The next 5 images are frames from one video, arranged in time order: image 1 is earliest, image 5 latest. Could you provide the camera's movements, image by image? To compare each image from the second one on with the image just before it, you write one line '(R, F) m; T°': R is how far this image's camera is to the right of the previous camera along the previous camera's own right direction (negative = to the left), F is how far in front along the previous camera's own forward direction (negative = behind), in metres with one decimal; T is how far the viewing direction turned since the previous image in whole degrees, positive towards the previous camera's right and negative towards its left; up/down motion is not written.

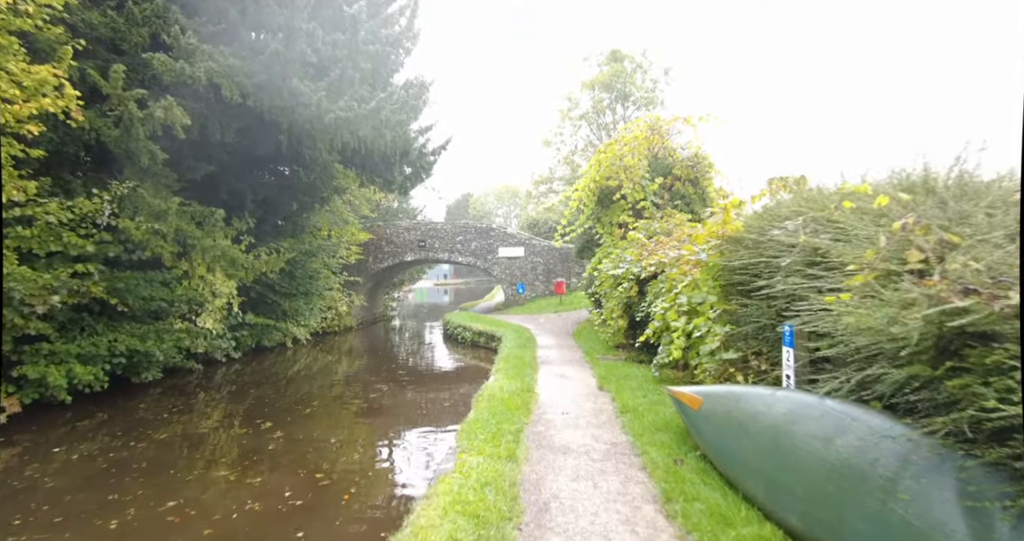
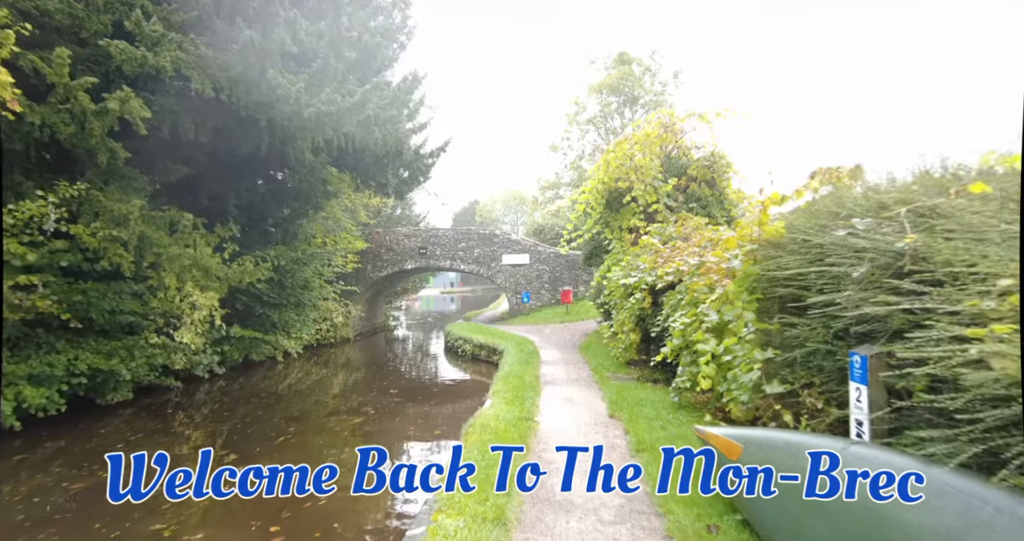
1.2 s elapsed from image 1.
(+0.1, +0.8) m; -1°
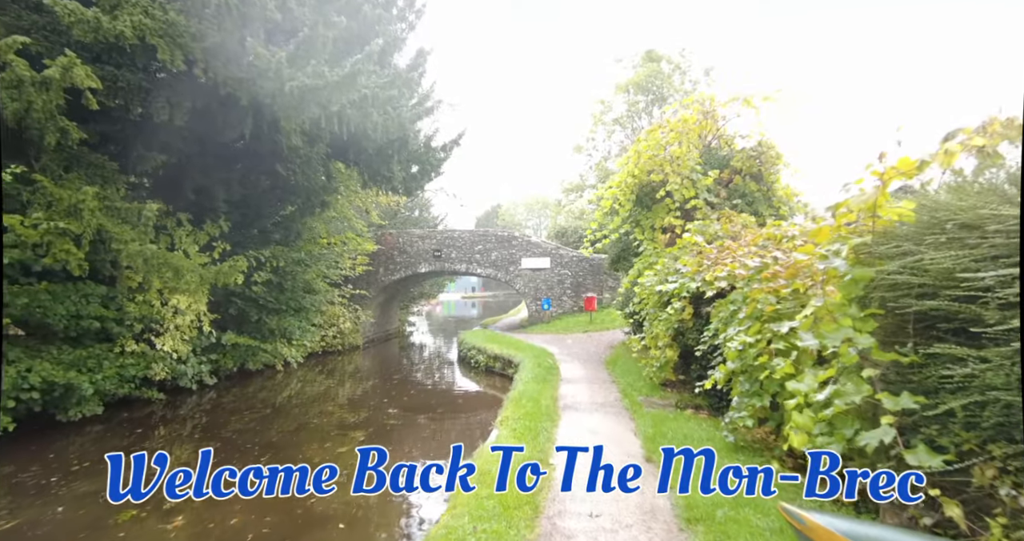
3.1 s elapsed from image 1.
(+0.1, +1.2) m; -3°
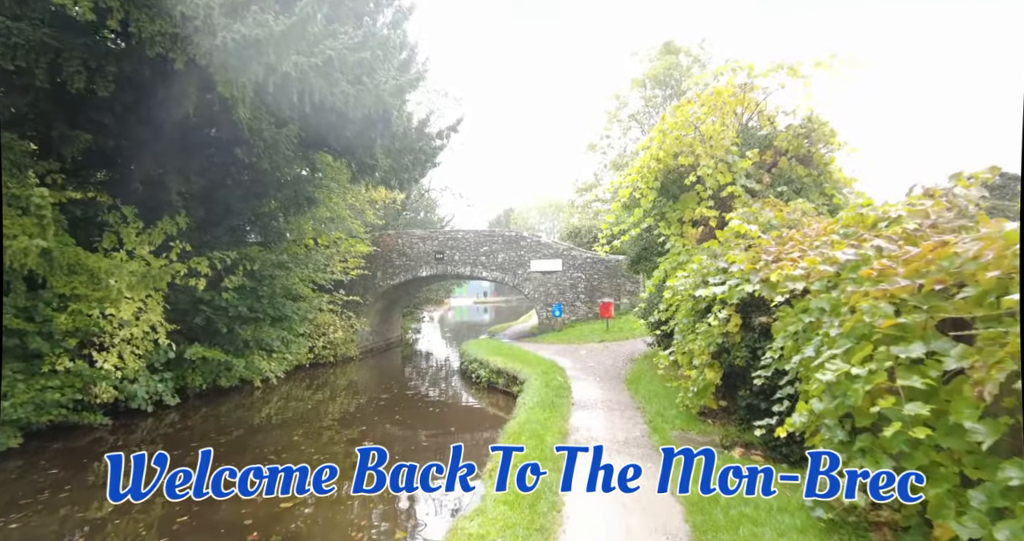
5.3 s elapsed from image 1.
(+0.2, +1.4) m; -2°
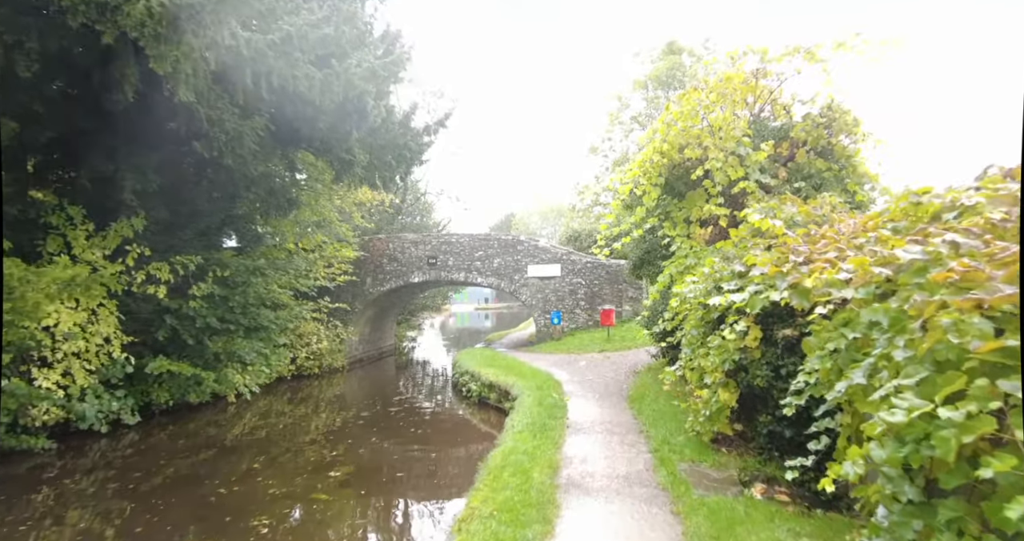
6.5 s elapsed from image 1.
(+0.2, +0.8) m; 0°
